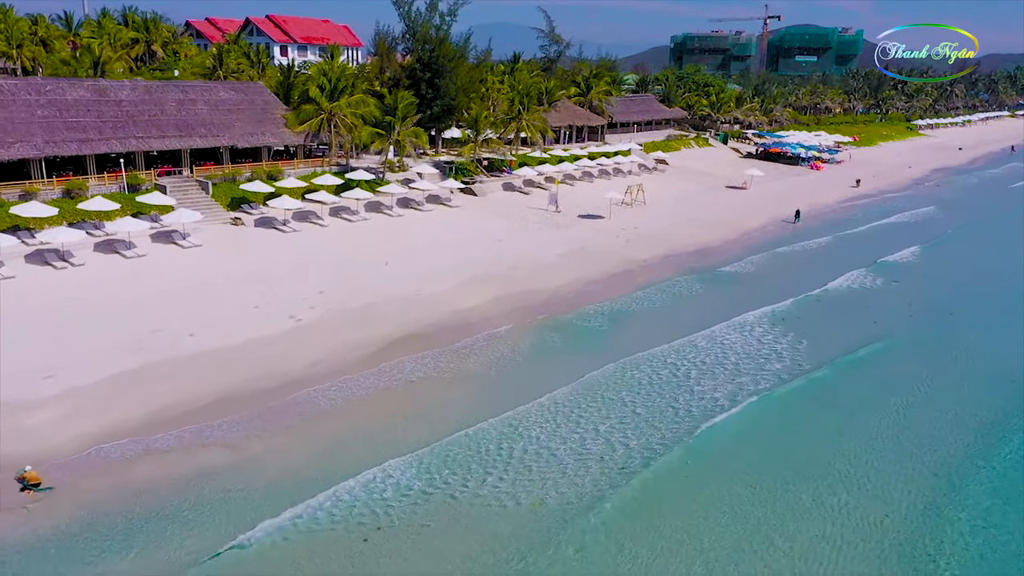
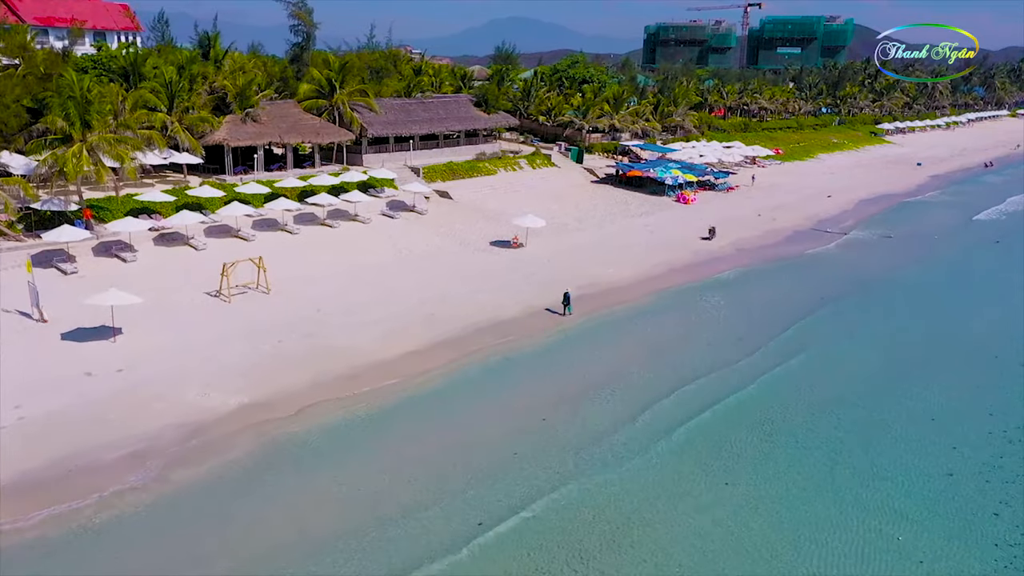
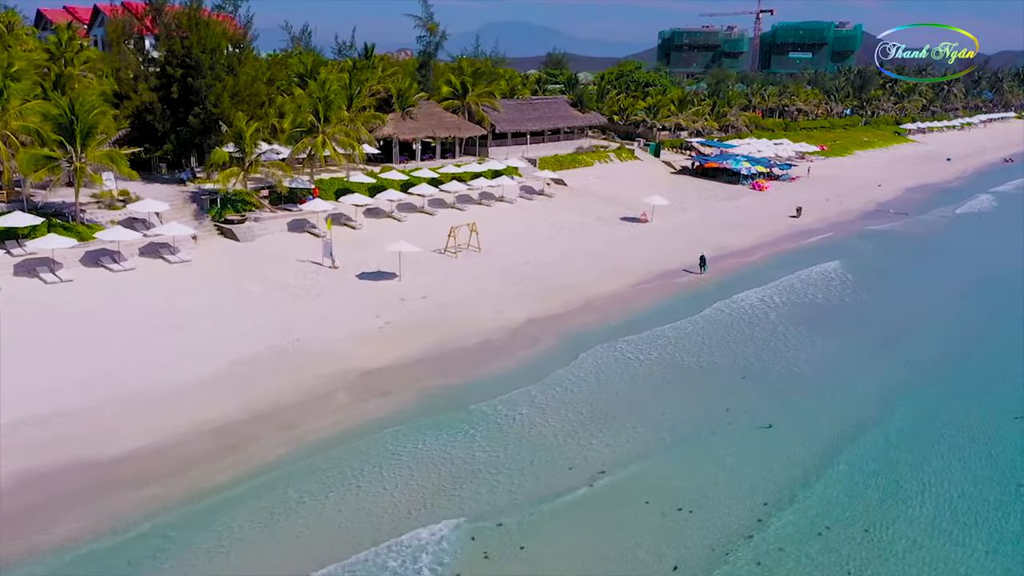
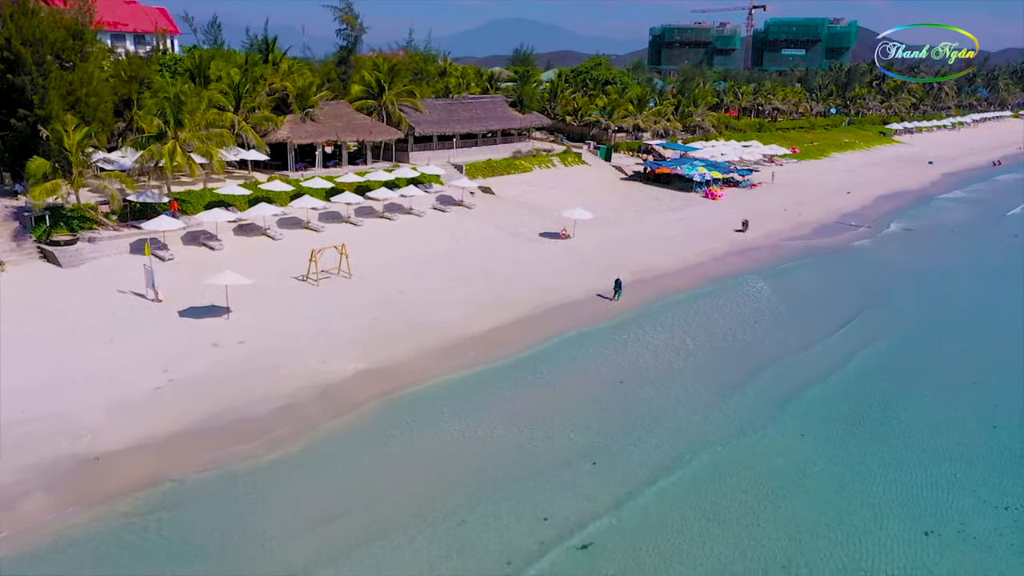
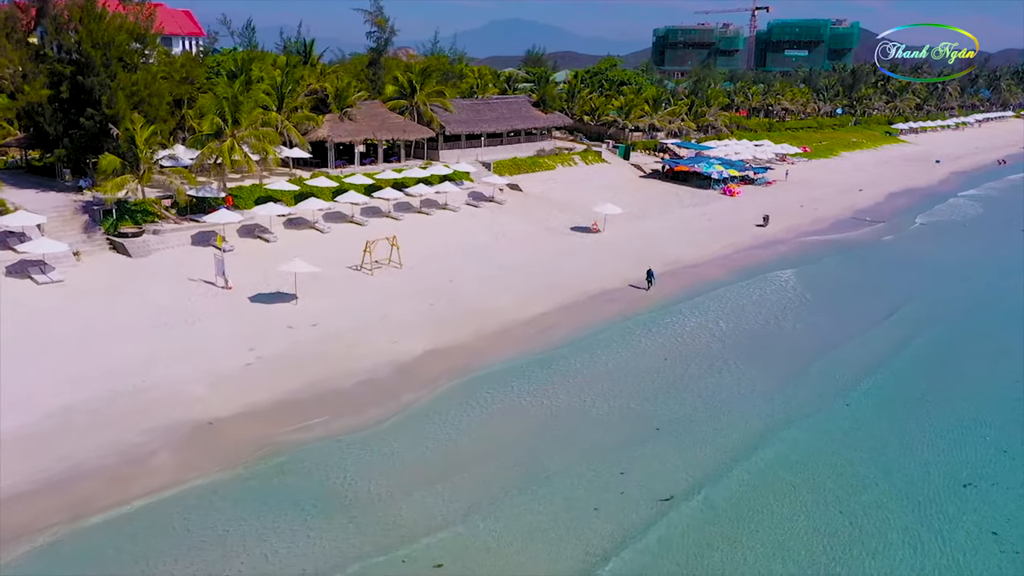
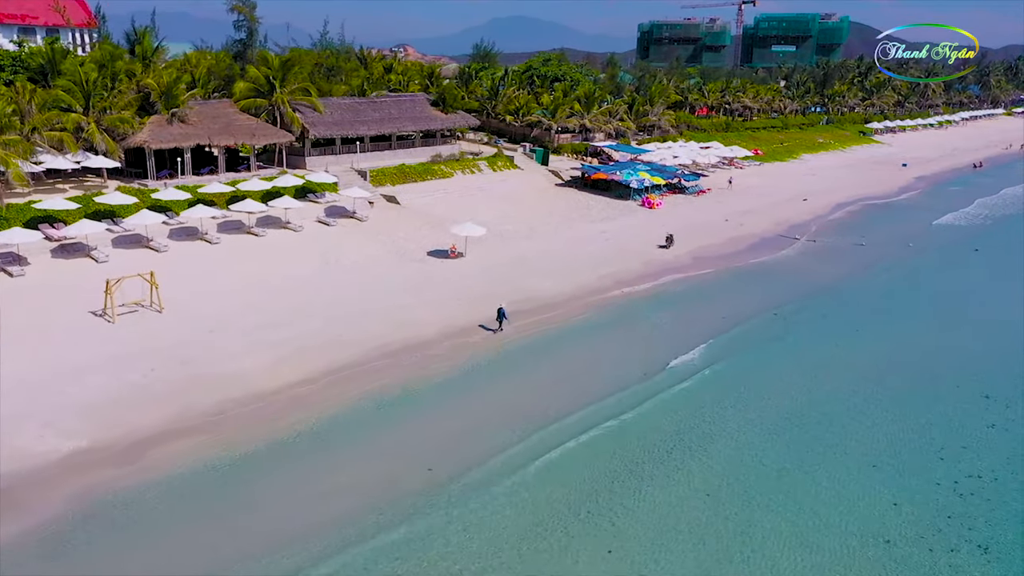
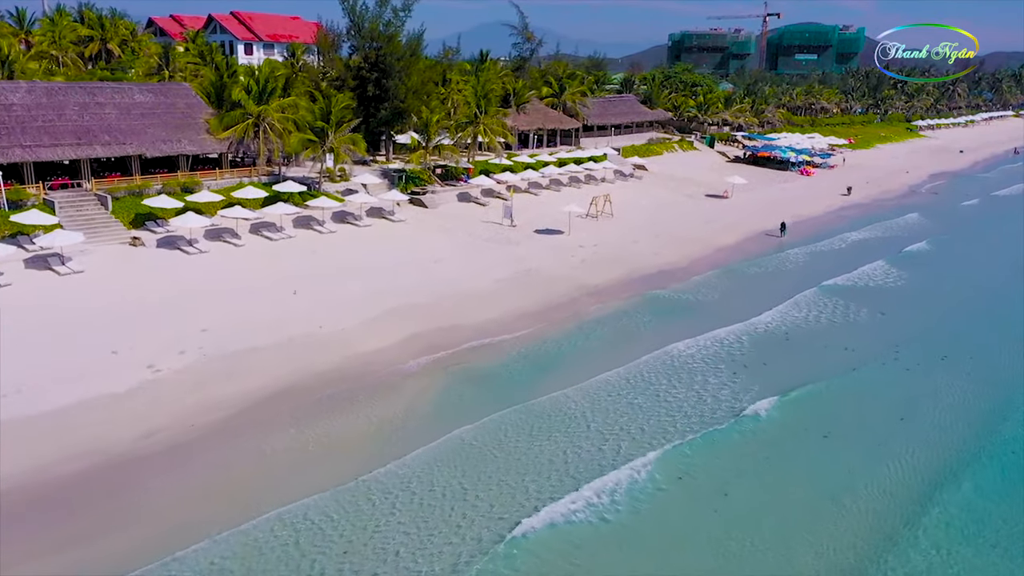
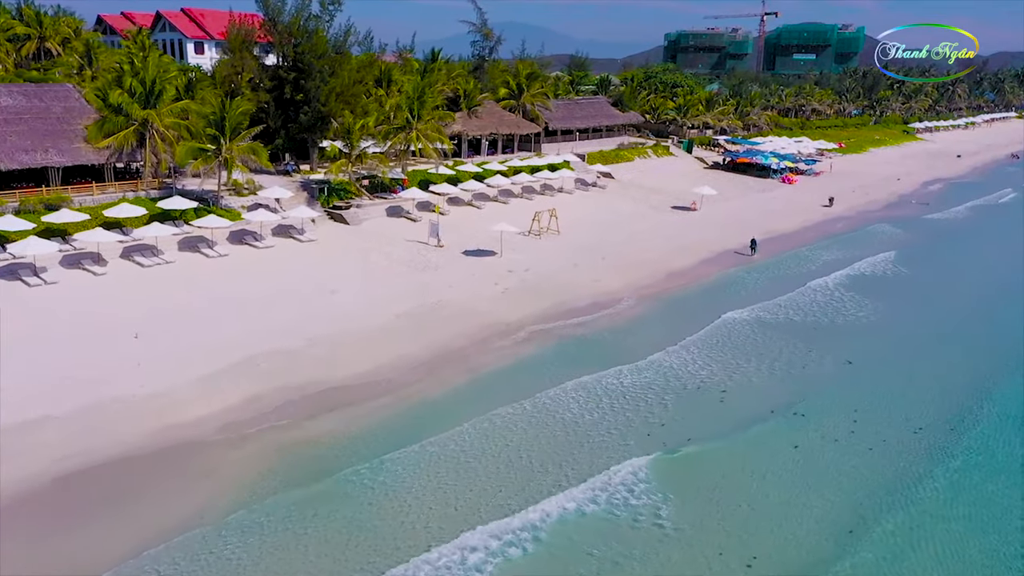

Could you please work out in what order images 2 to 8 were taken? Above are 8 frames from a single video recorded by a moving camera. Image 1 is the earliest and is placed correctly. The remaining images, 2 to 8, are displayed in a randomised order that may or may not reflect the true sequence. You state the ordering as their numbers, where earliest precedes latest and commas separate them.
7, 8, 3, 5, 4, 2, 6
